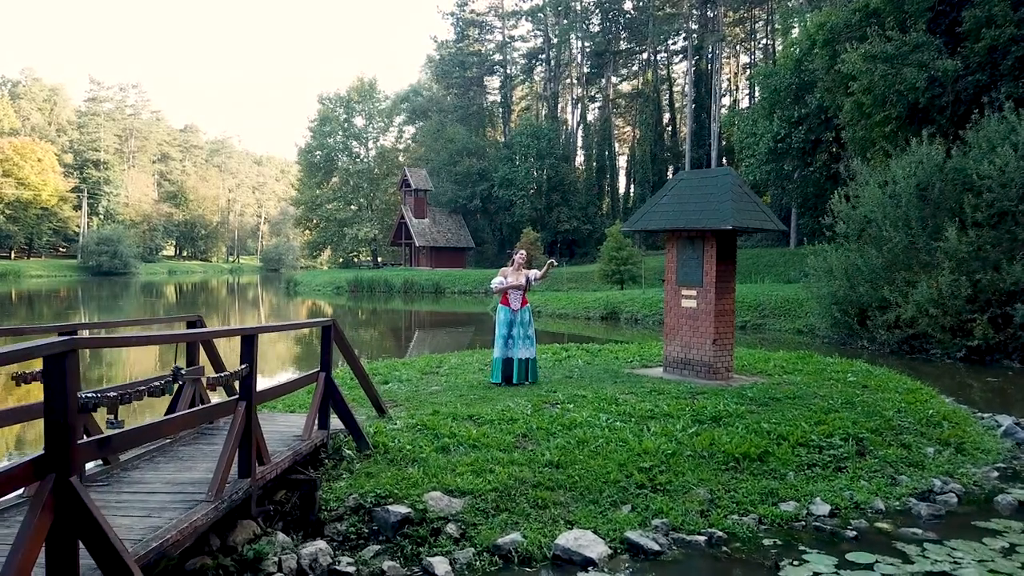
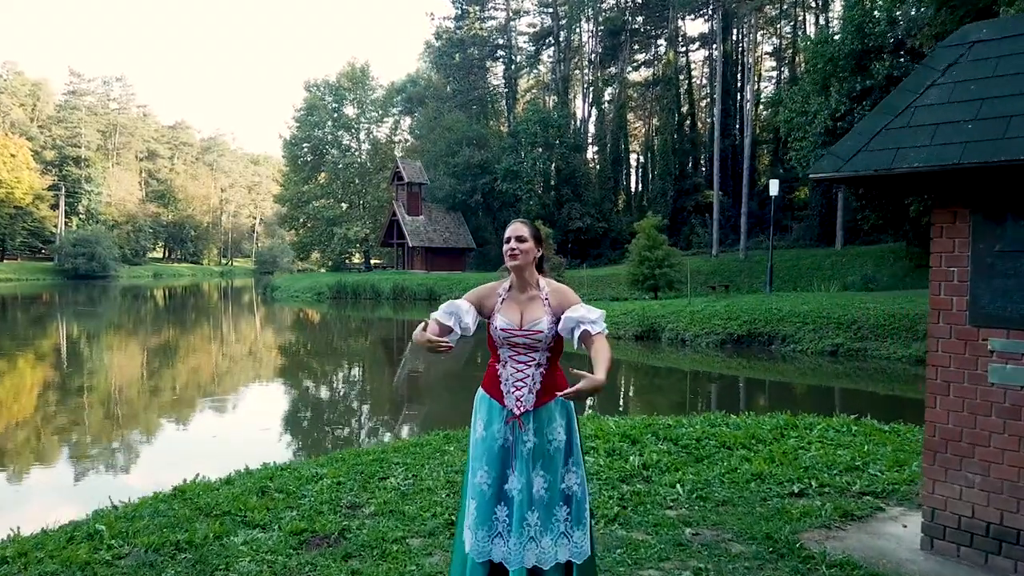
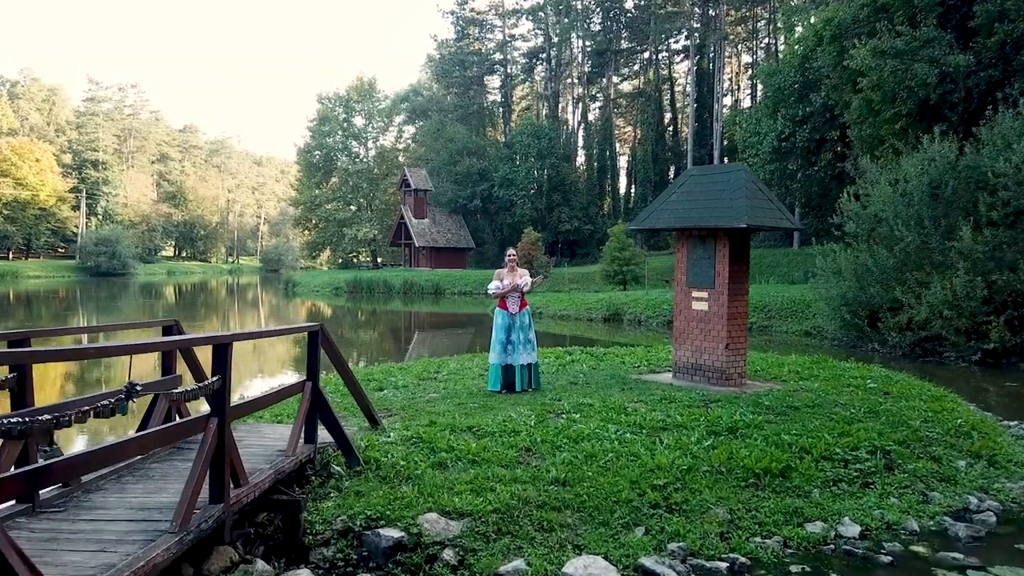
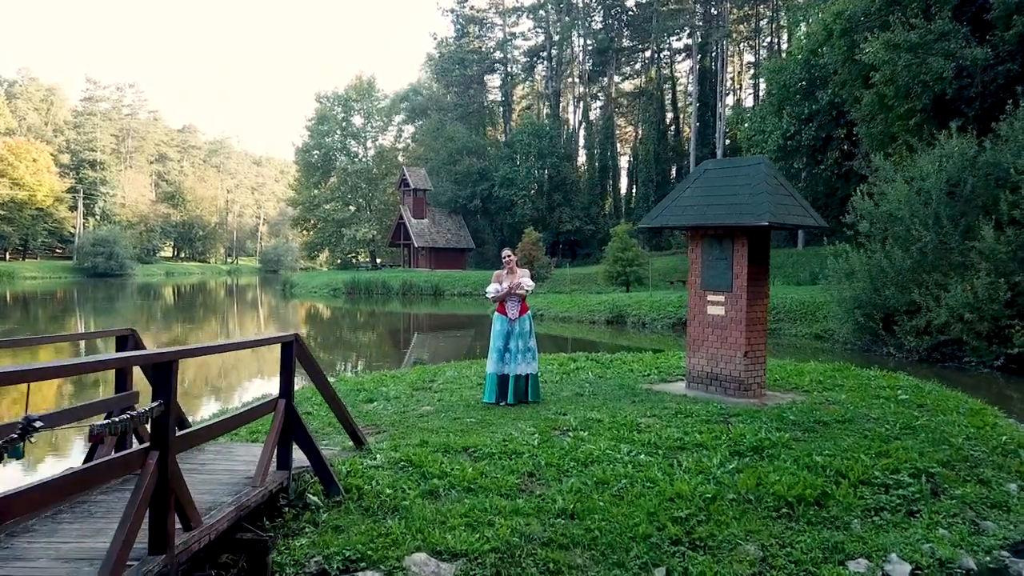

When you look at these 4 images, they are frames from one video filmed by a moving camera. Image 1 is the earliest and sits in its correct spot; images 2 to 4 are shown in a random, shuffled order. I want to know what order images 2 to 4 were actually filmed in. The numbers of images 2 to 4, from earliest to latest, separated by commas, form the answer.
3, 4, 2
